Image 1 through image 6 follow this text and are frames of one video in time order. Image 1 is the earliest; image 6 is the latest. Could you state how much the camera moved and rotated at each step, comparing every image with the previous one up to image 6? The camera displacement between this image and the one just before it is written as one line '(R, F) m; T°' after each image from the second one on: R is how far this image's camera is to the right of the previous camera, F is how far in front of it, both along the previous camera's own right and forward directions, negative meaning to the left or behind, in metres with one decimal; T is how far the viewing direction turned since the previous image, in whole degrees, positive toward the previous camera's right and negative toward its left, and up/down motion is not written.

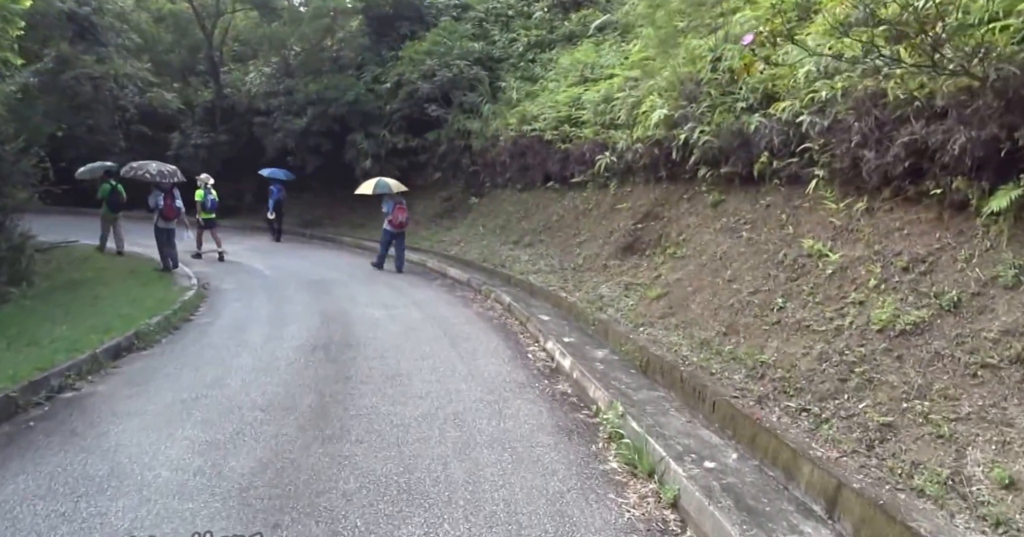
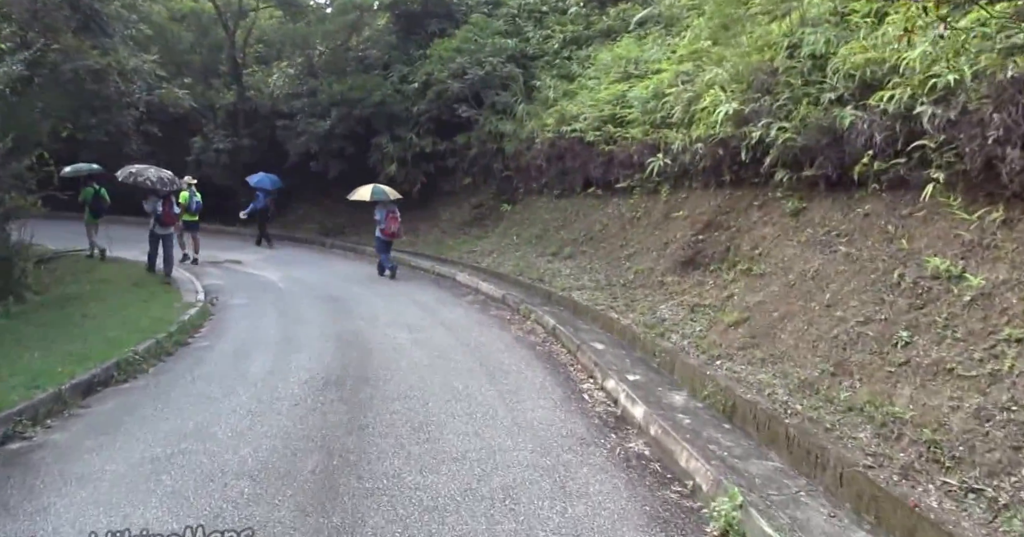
(-0.3, +1.5) m; -2°
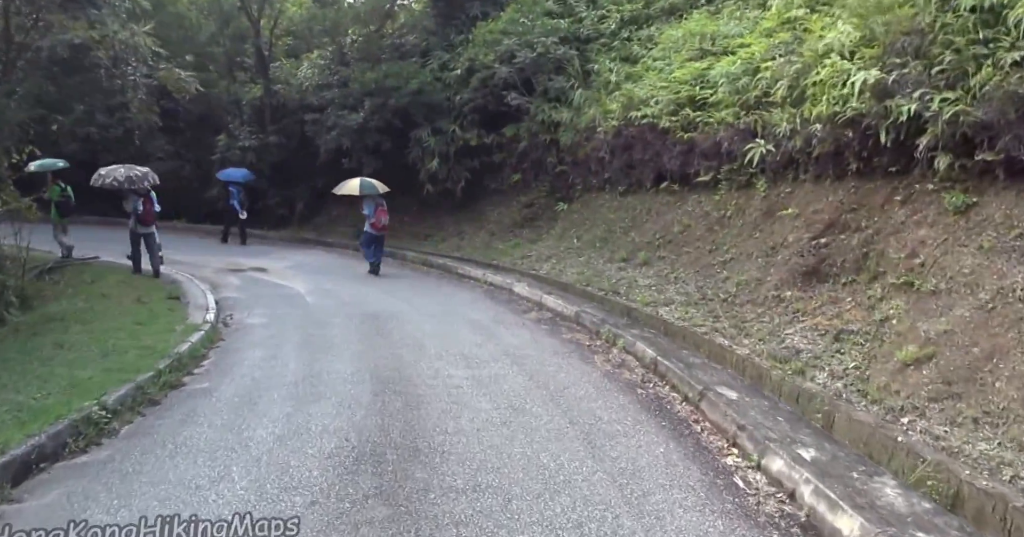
(-0.5, +2.0) m; -3°
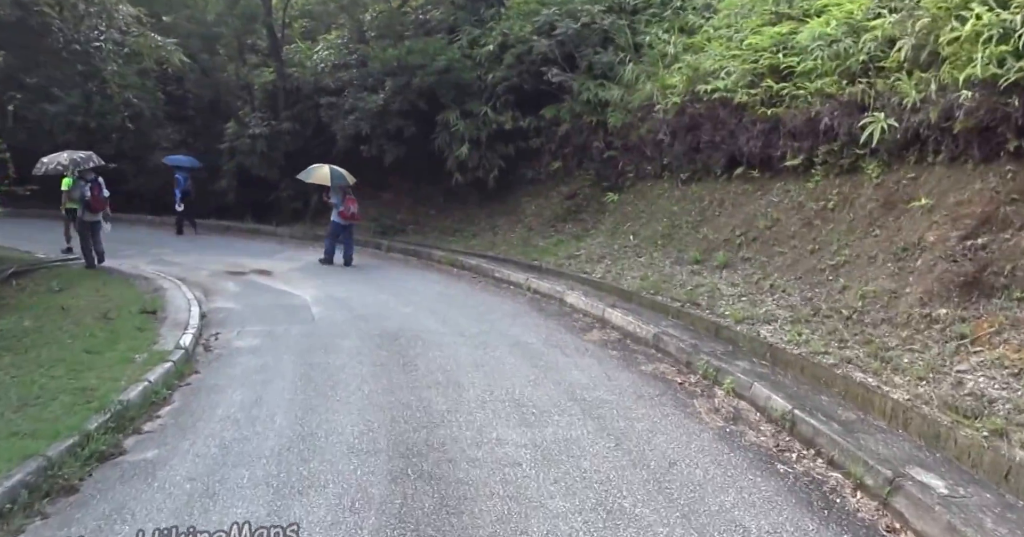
(-0.3, +1.9) m; -2°
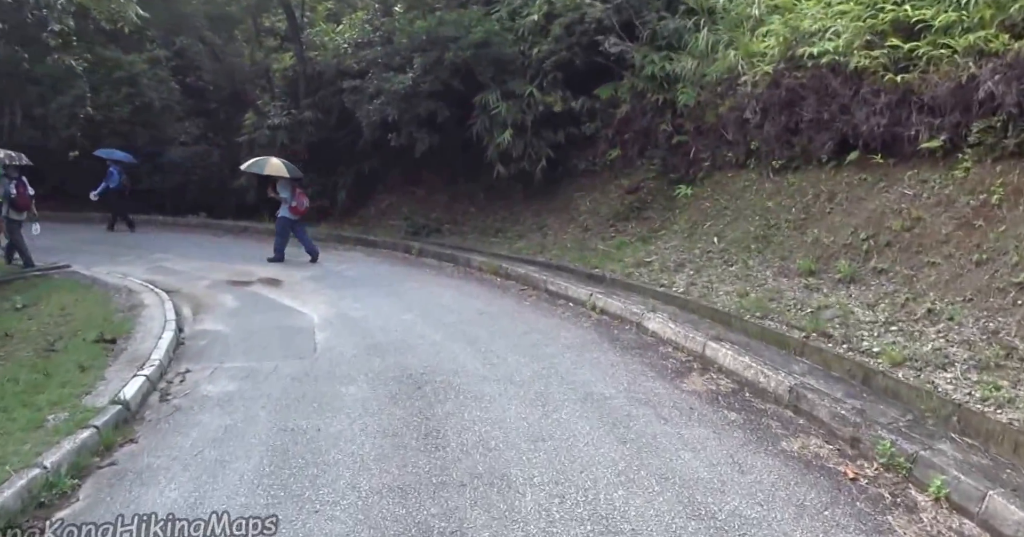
(-0.2, +1.9) m; -3°
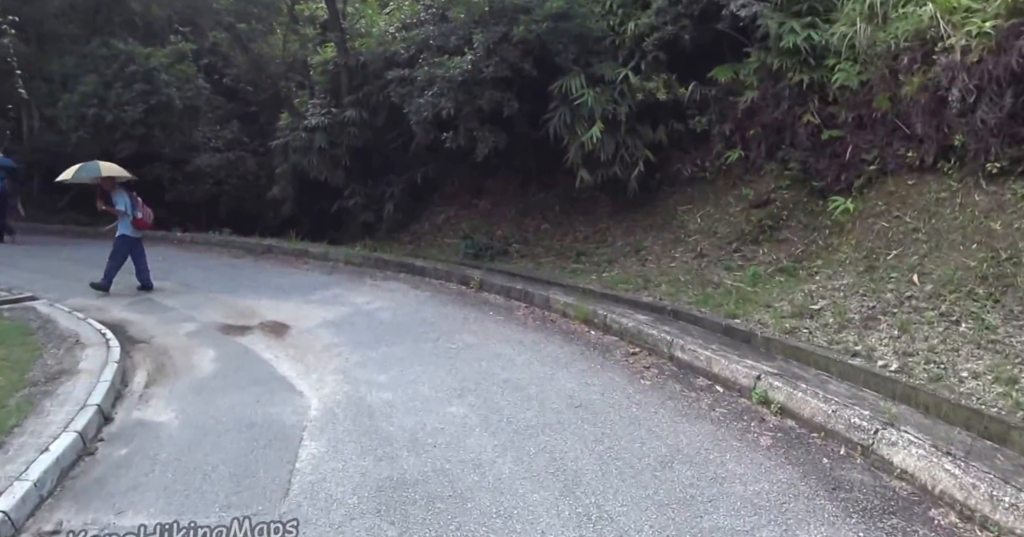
(-0.3, +2.6) m; -5°
